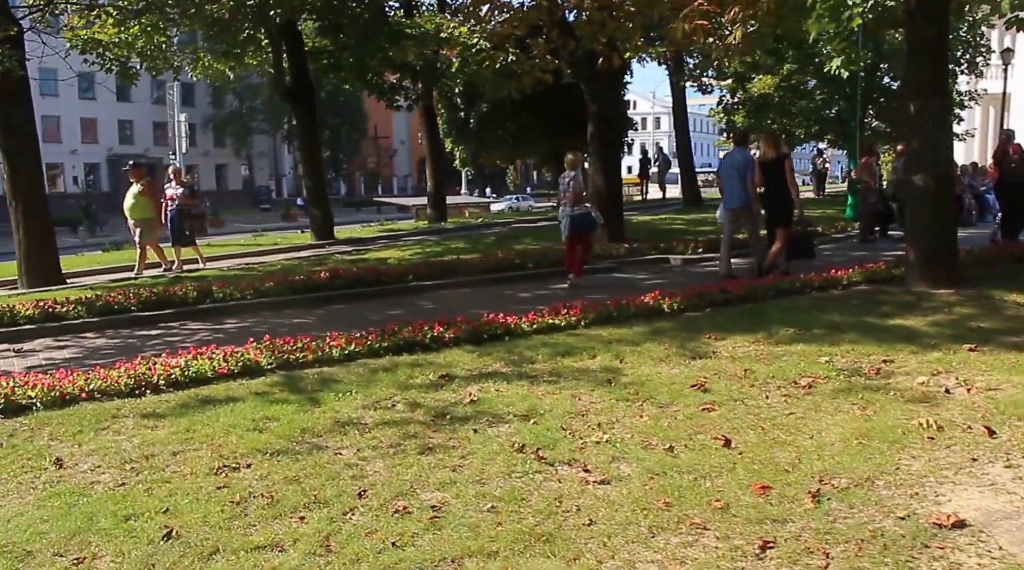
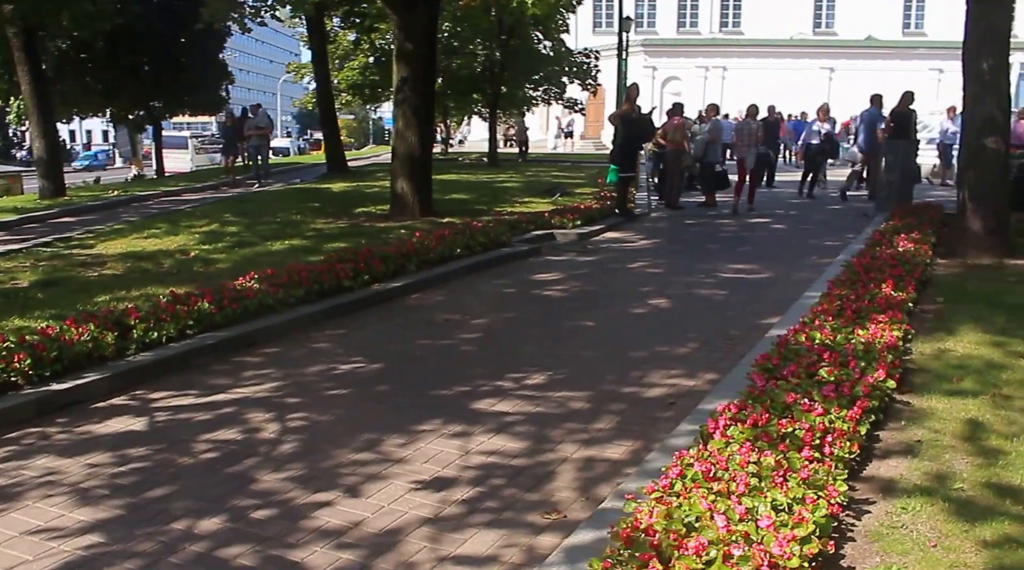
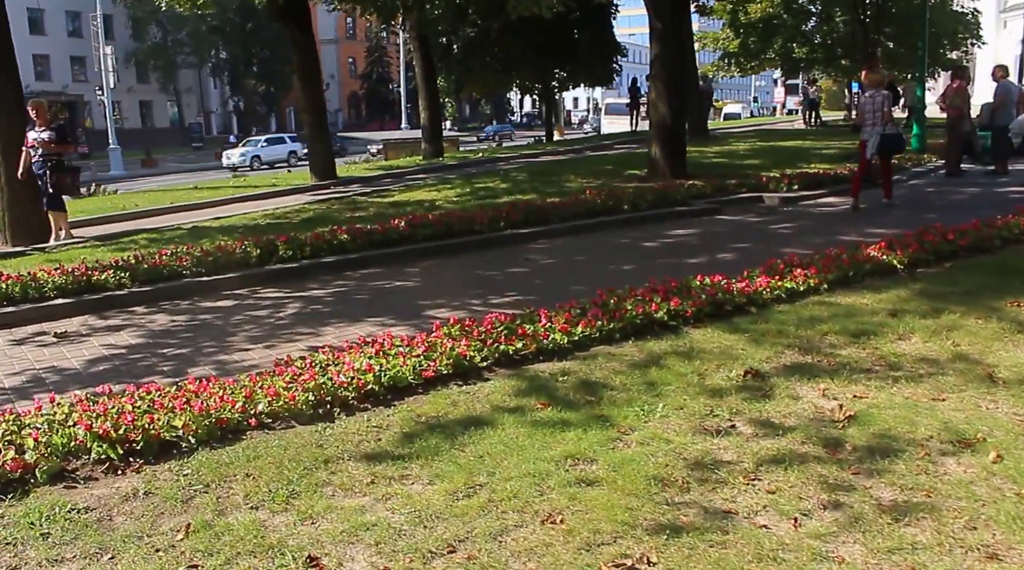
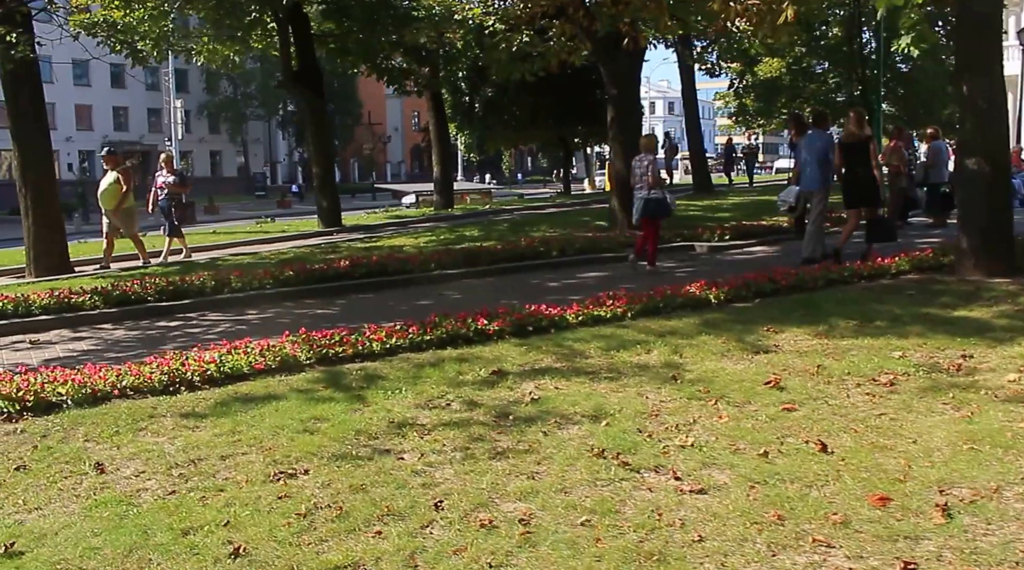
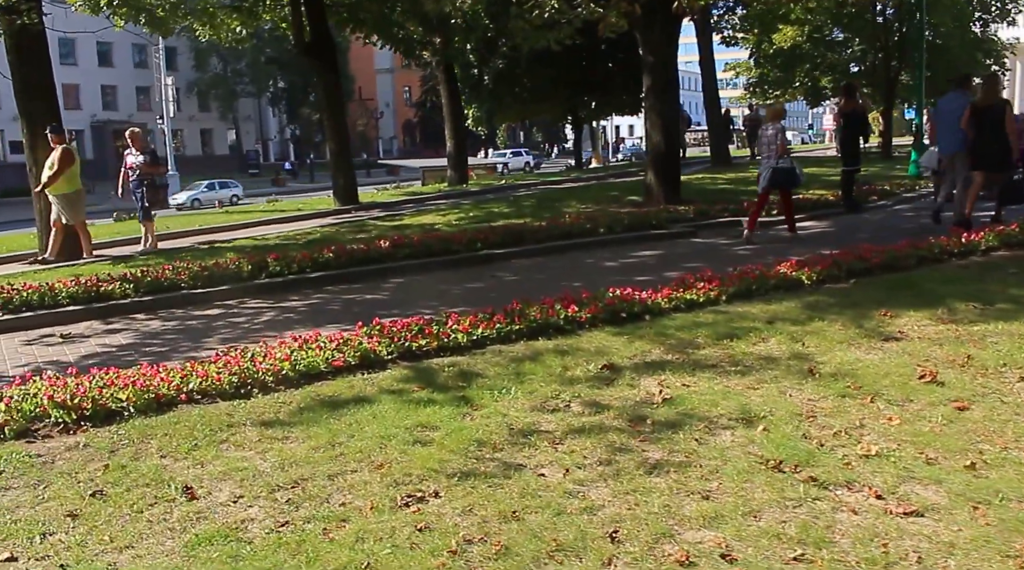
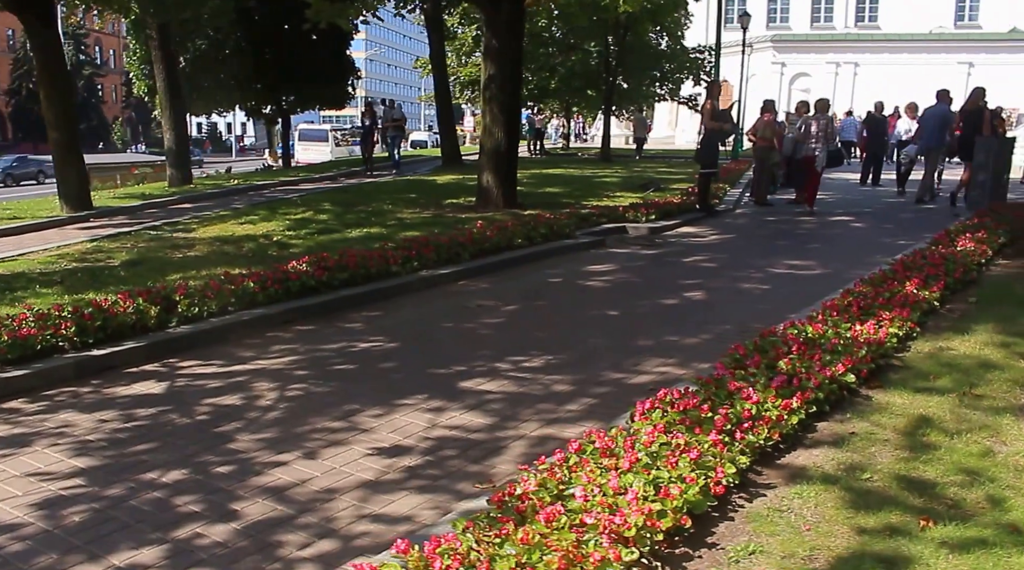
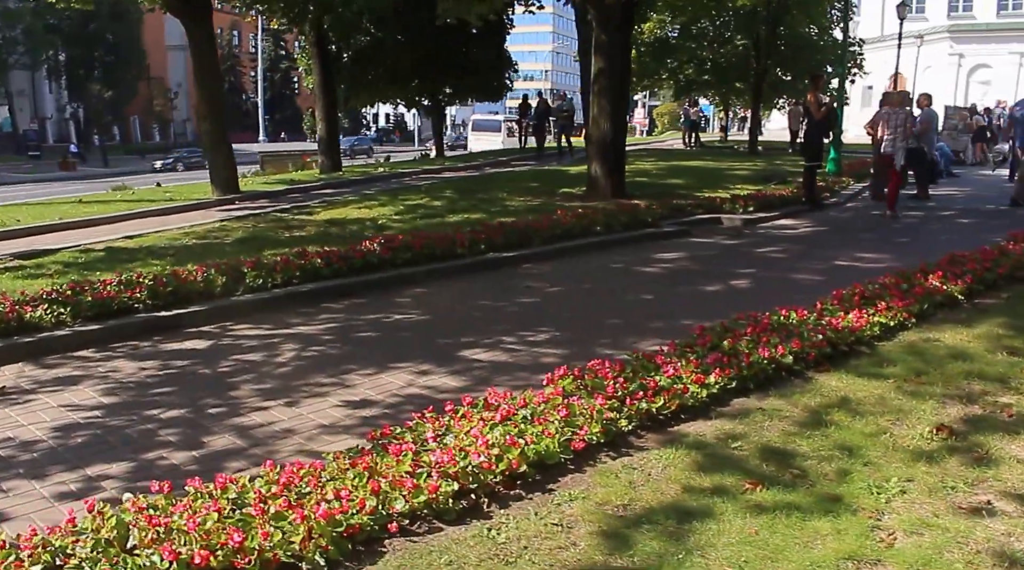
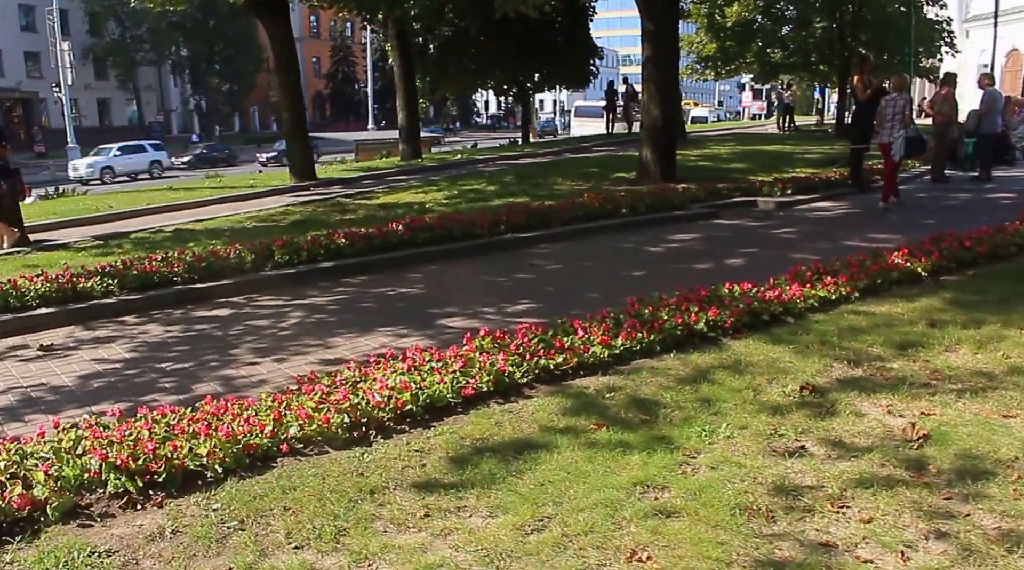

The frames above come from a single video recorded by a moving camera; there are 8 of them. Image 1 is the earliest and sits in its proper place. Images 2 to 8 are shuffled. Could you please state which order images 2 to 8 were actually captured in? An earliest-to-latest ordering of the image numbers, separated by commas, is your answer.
4, 5, 3, 8, 7, 6, 2
